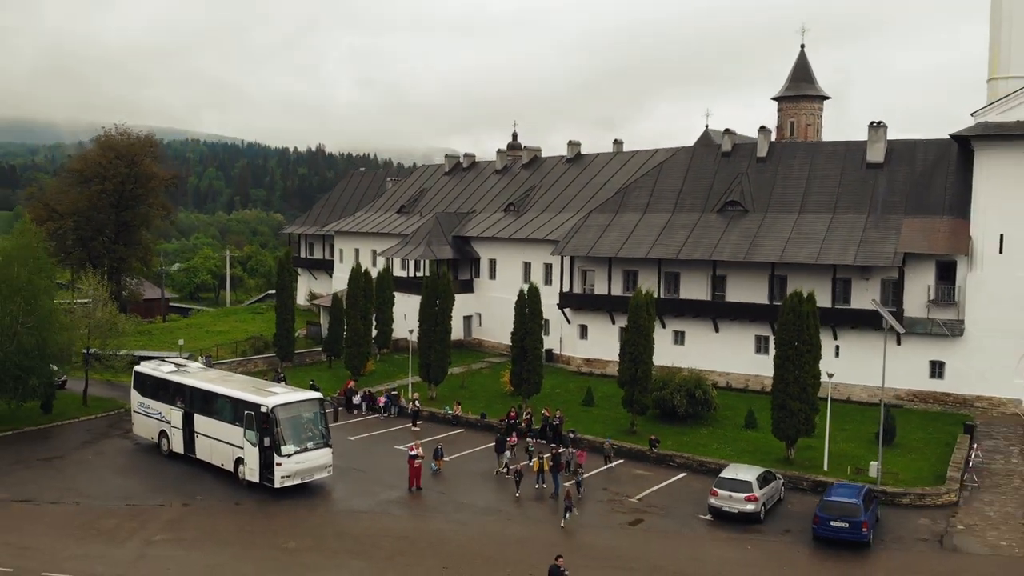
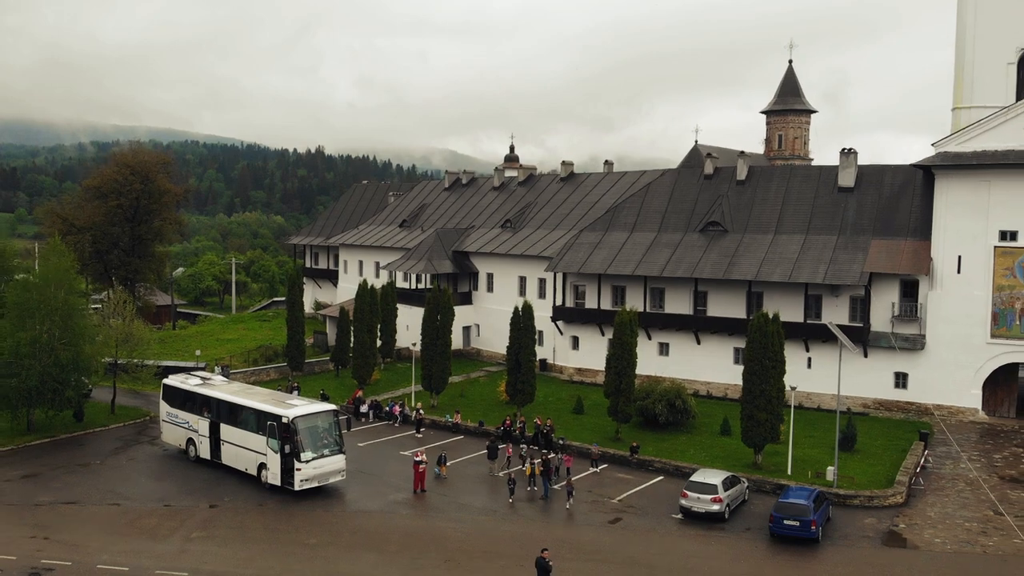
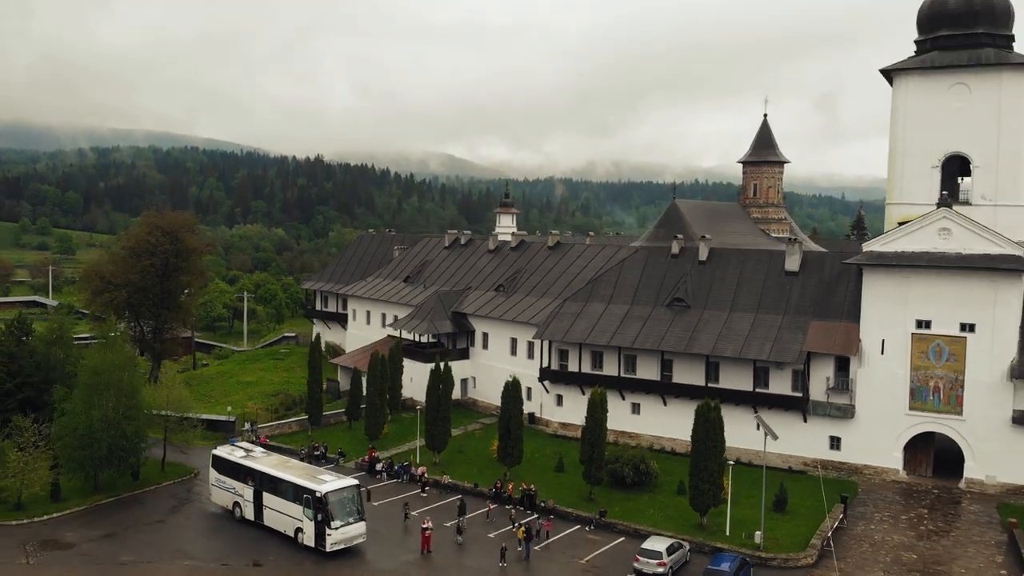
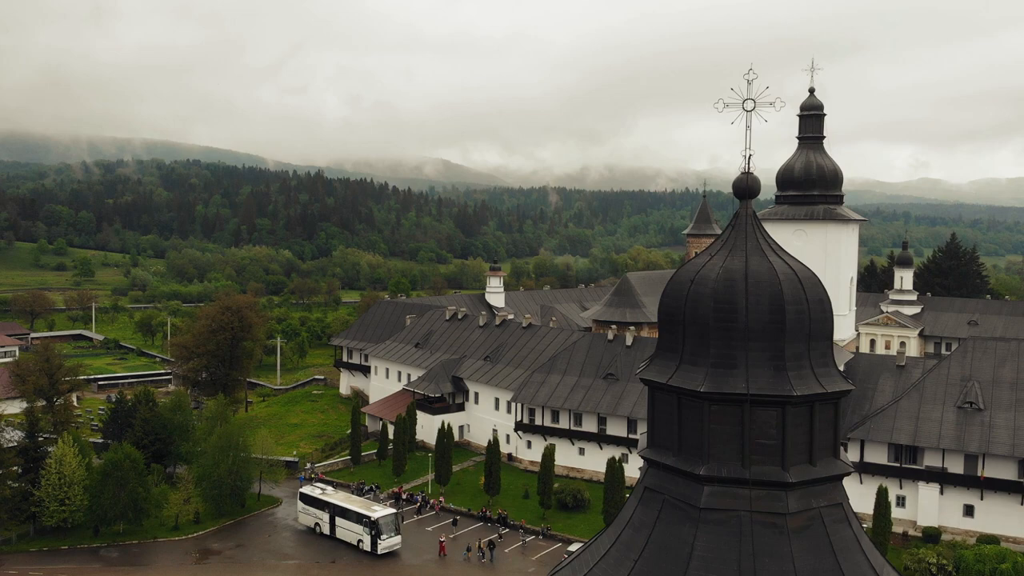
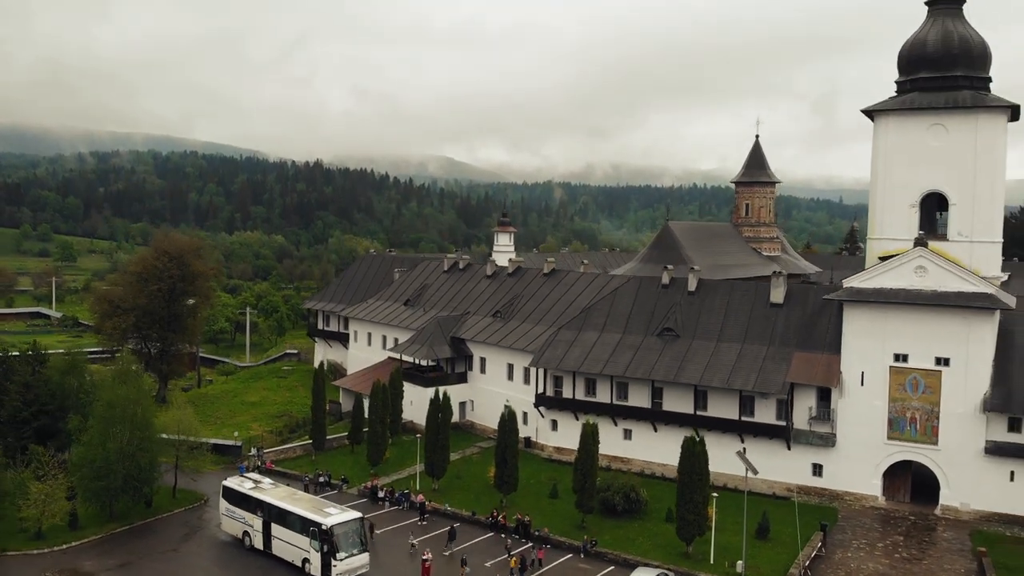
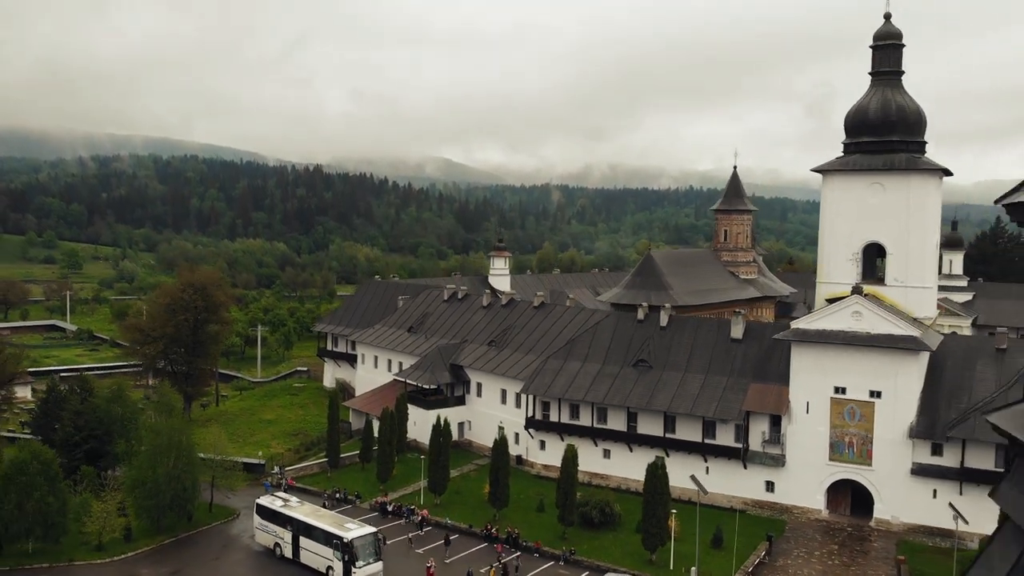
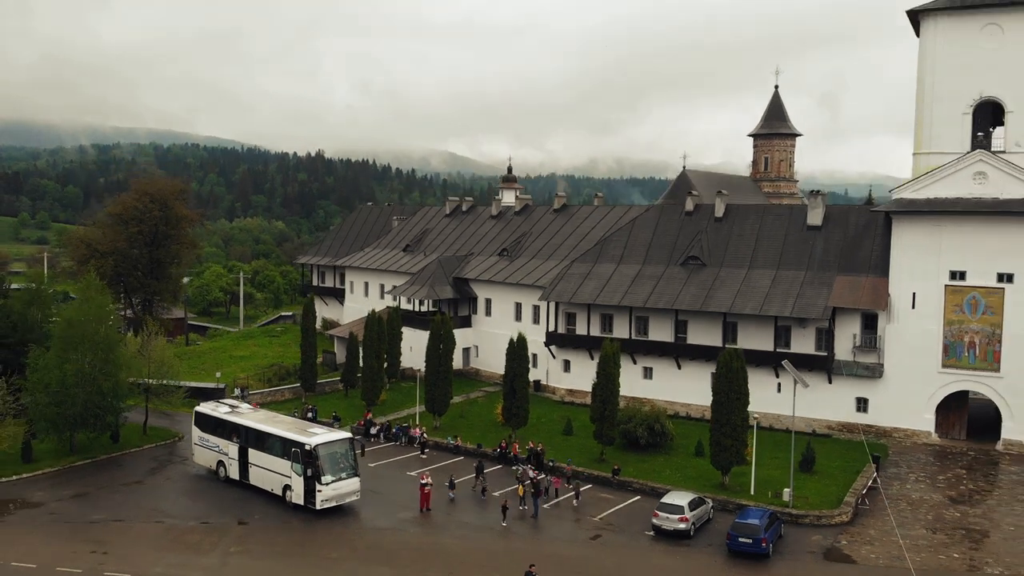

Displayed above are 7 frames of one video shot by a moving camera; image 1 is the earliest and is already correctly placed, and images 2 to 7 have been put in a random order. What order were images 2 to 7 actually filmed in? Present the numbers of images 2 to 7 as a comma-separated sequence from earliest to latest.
2, 7, 3, 5, 6, 4
